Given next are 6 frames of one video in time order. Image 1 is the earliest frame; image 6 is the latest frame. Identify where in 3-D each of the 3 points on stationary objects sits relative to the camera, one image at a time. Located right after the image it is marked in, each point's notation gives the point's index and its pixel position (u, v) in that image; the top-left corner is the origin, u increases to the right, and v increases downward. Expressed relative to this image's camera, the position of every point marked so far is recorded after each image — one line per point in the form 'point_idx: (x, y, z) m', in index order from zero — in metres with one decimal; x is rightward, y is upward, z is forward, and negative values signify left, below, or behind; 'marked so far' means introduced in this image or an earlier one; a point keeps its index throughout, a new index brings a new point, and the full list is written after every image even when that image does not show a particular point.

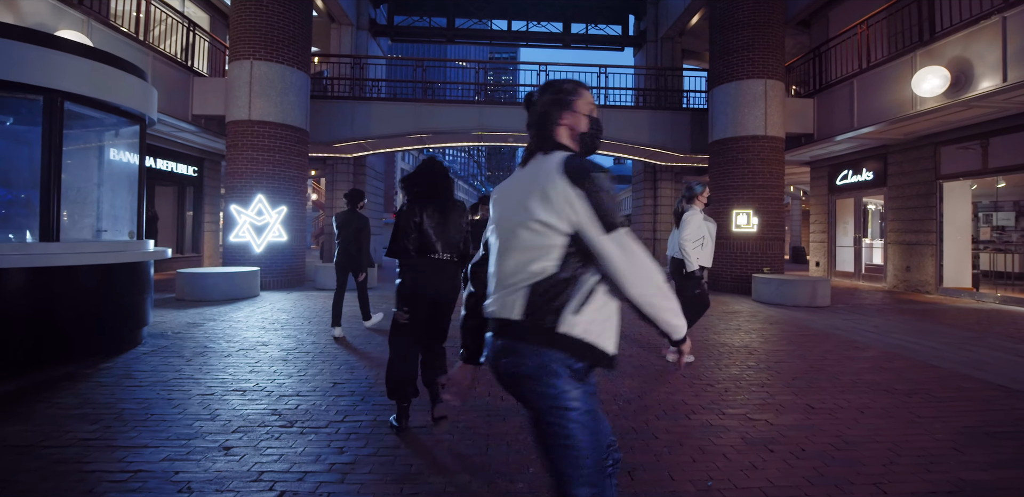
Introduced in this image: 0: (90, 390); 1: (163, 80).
0: (-4.0, -1.3, +4.4) m
1: (-7.7, +3.8, +10.6) m
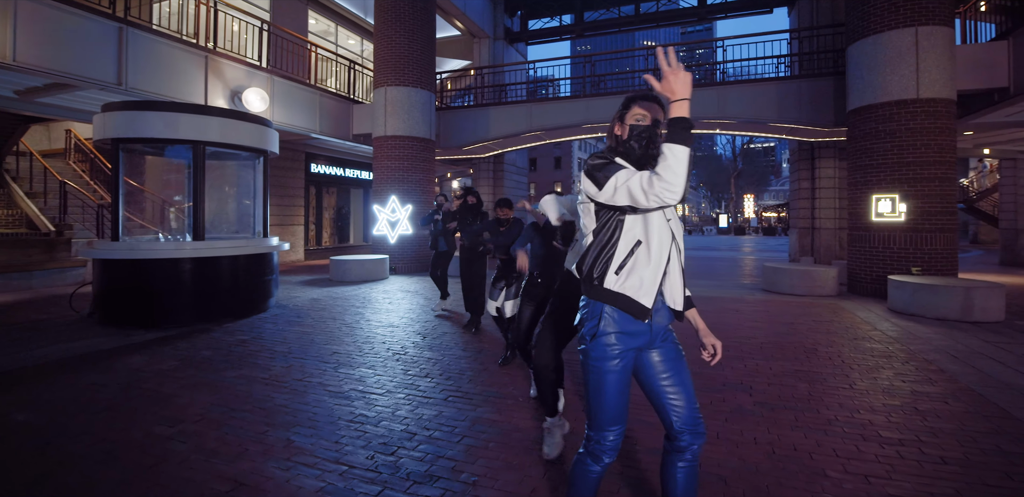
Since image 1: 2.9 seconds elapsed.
0: (-4.4, -1.3, +6.7) m
1: (-5.3, +4.0, +13.7) m
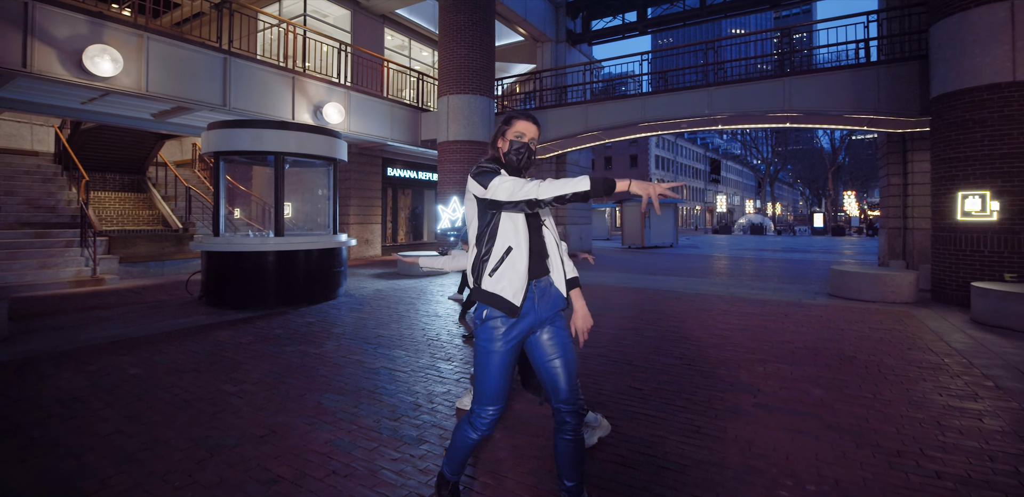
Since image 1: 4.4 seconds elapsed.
0: (-4.0, -1.2, +7.9) m
1: (-3.6, +4.1, +14.9) m
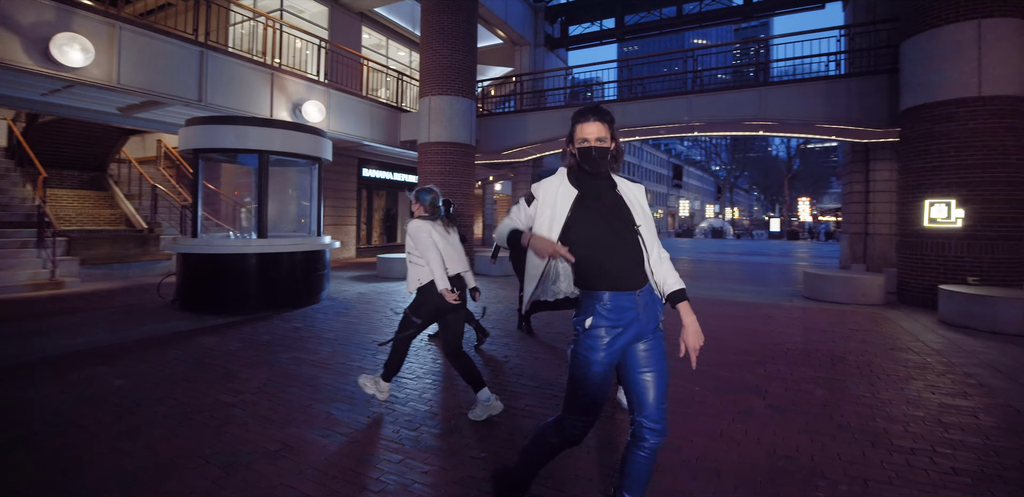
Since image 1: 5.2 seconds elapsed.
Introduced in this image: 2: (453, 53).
0: (-4.0, -1.2, +7.5) m
1: (-4.1, +4.0, +14.6) m
2: (-1.8, +5.9, +14.1) m
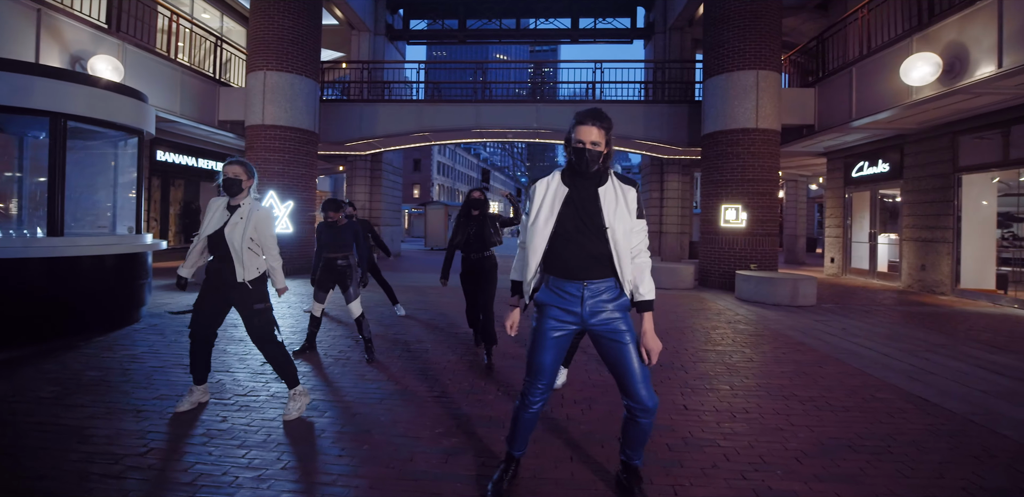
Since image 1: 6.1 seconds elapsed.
0: (-5.1, -1.3, +5.3) m
1: (-8.1, +4.0, +11.7) m
2: (-5.8, +5.9, +12.2) m
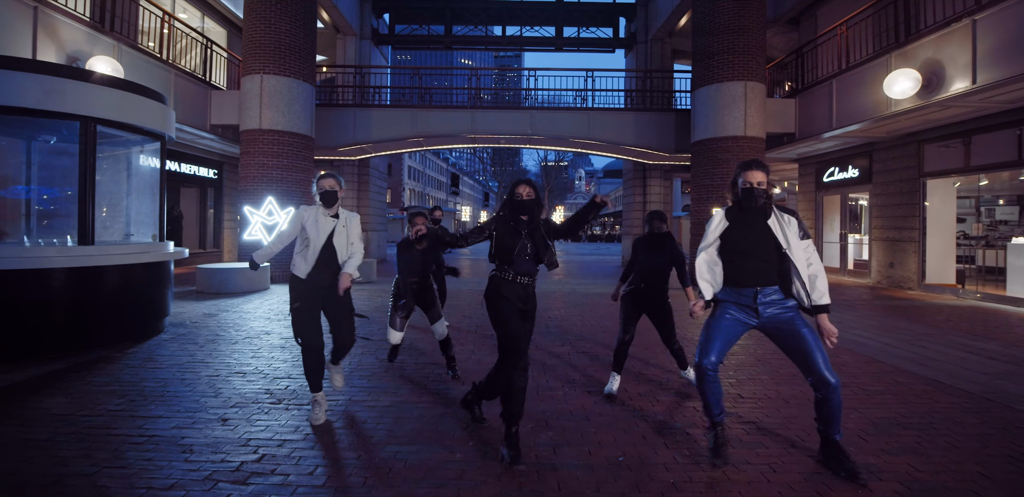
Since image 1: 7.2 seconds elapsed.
0: (-4.4, -1.4, +5.1) m
1: (-8.0, +3.8, +11.3) m
2: (-5.7, +5.7, +12.0) m
